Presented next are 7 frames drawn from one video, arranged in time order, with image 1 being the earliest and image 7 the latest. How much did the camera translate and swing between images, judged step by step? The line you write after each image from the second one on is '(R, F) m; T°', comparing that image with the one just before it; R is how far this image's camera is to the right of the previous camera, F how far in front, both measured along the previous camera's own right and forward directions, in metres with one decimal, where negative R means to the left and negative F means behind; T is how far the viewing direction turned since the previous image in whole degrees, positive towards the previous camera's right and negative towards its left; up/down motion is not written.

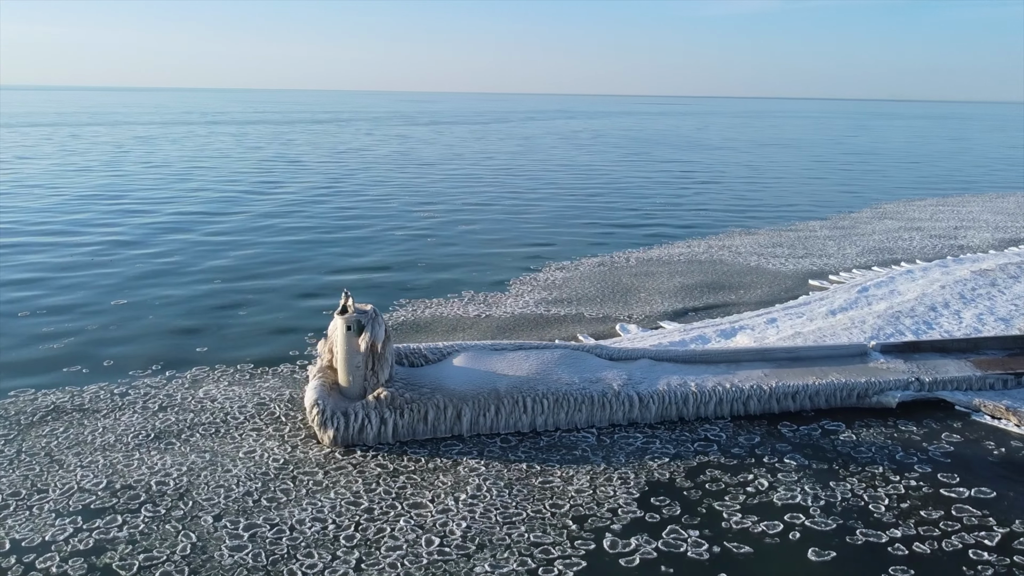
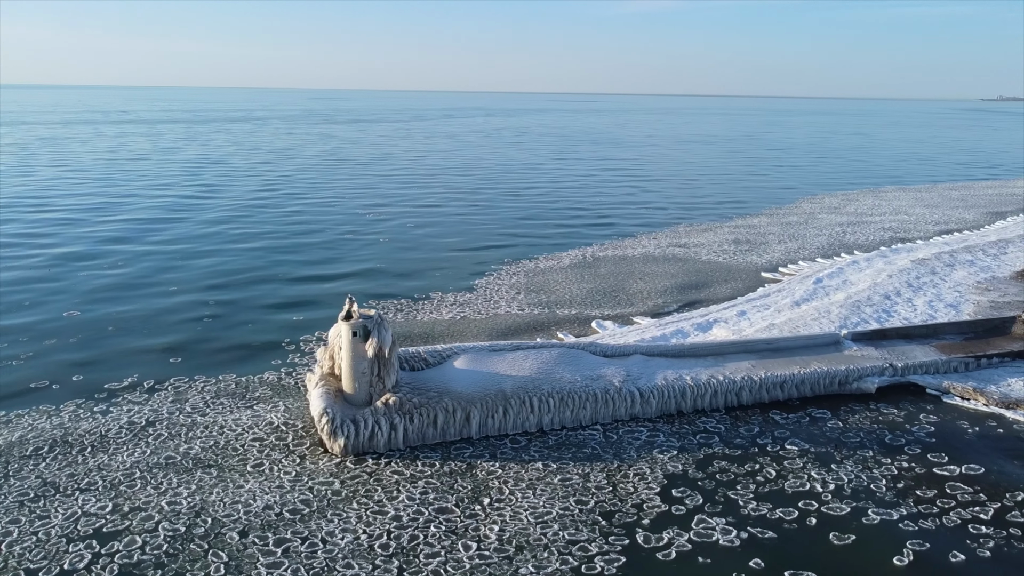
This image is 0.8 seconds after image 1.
(-1.0, 0.0) m; +6°
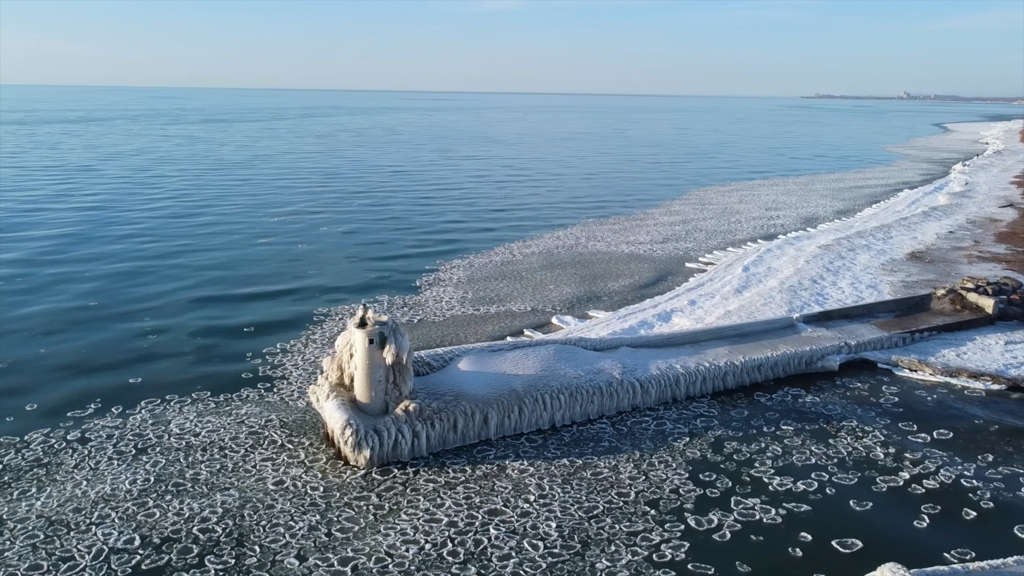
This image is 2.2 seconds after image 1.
(-1.7, +0.1) m; +10°
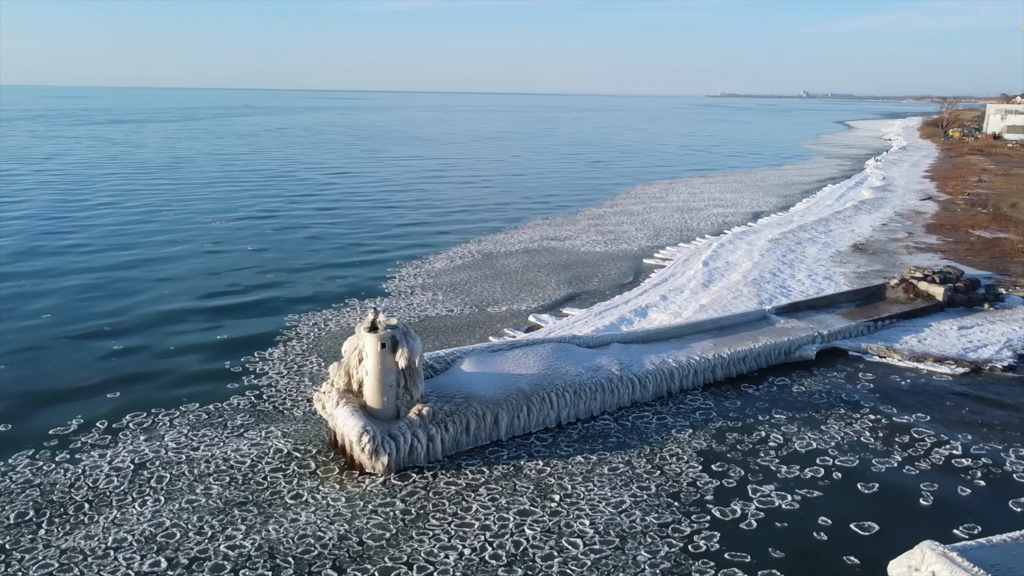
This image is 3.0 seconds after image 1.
(-1.0, +0.1) m; +6°
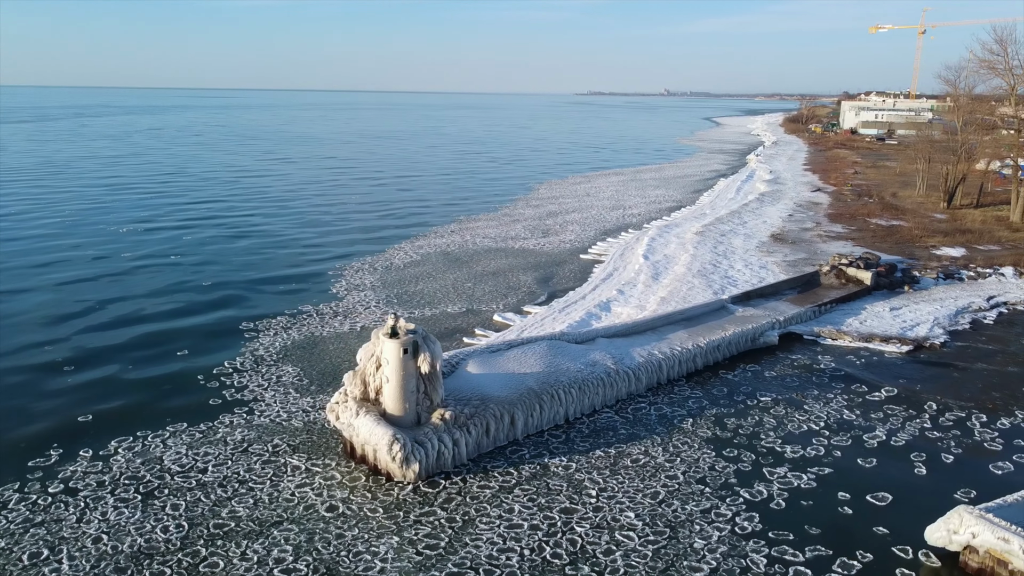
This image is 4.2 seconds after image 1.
(-1.4, +0.1) m; +9°
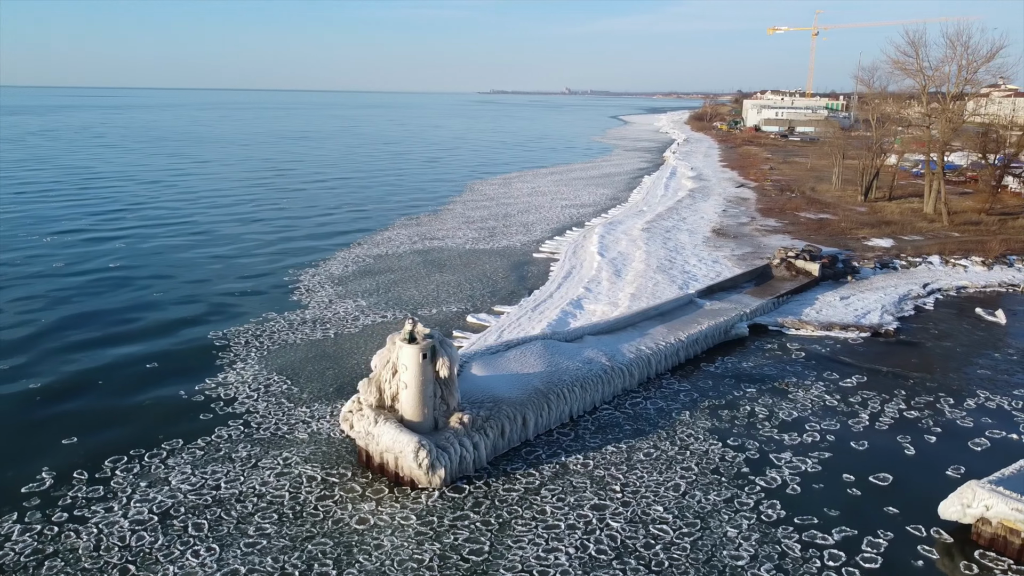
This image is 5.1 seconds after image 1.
(-1.1, 0.0) m; +6°
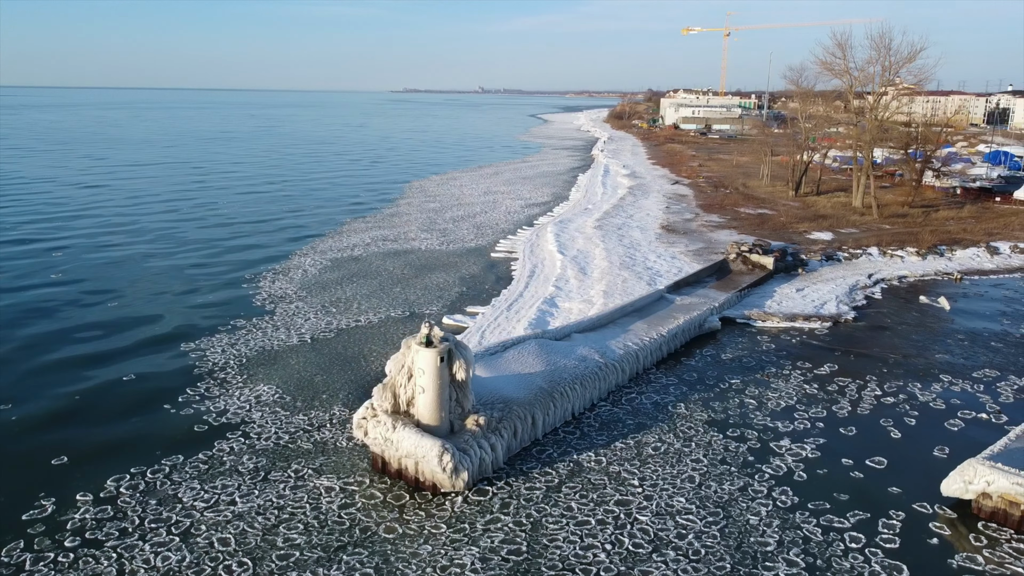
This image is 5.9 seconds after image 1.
(-0.9, 0.0) m; +6°
